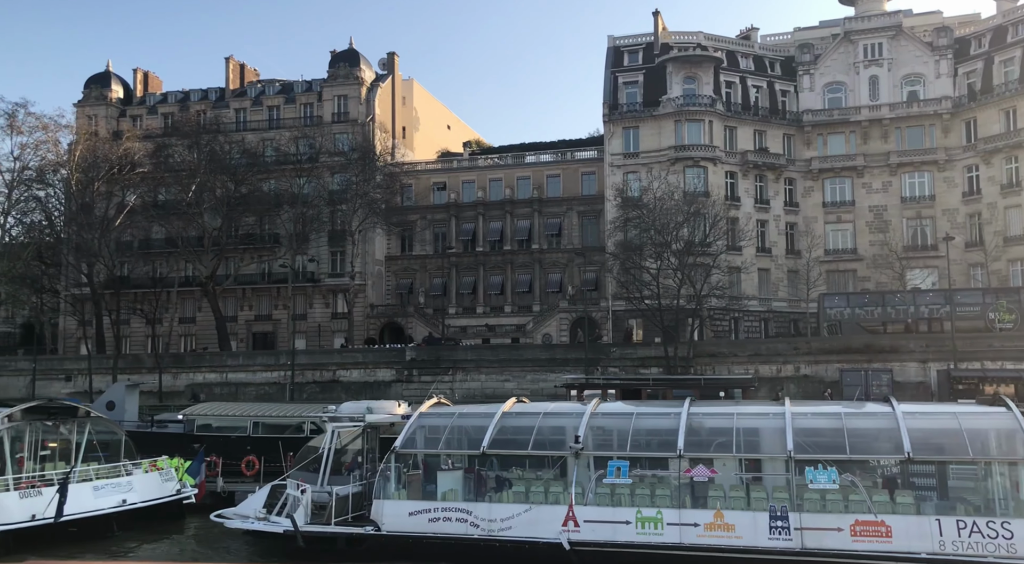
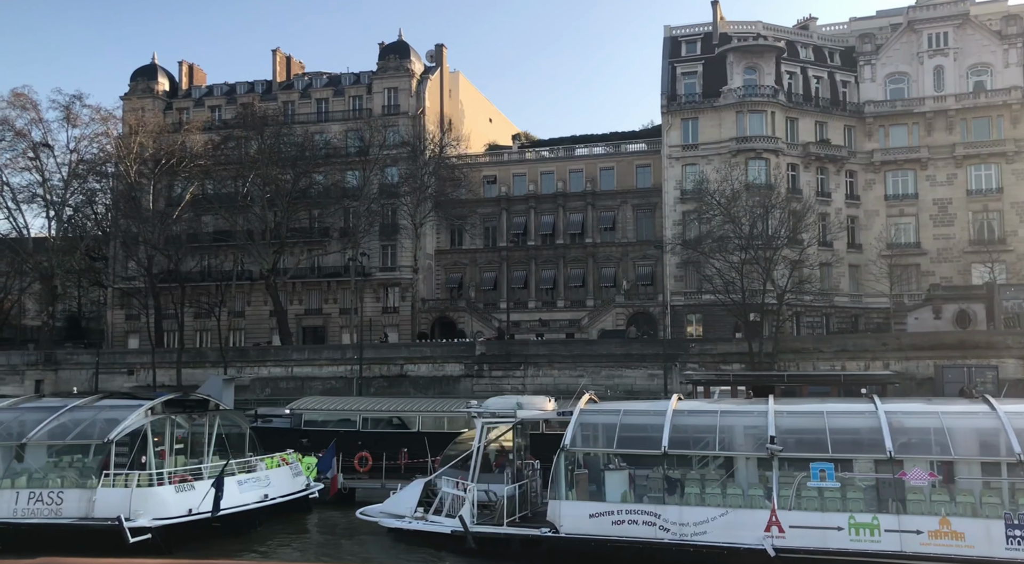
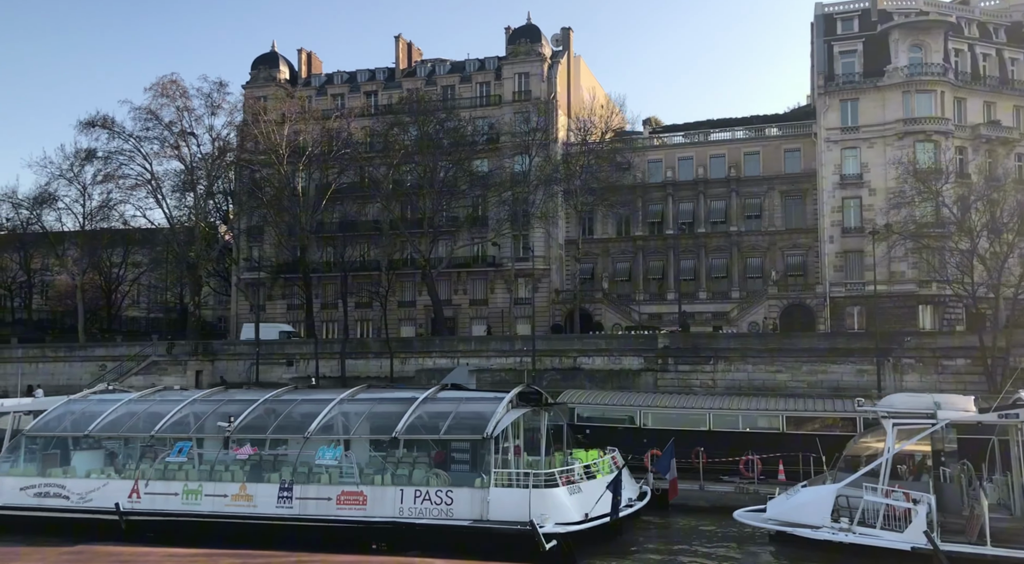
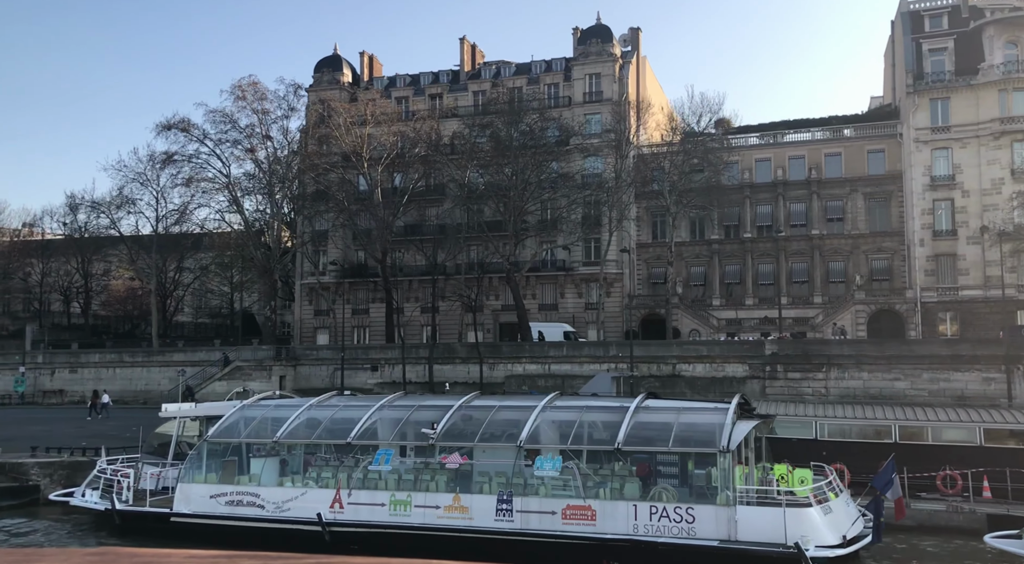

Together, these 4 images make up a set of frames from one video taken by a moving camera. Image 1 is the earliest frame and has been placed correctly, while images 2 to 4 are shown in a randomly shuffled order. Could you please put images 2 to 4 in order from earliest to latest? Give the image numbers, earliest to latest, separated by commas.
2, 3, 4
